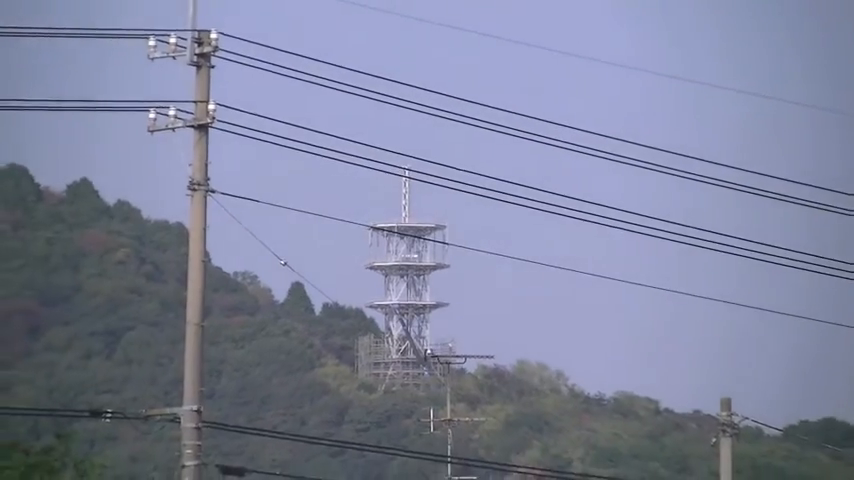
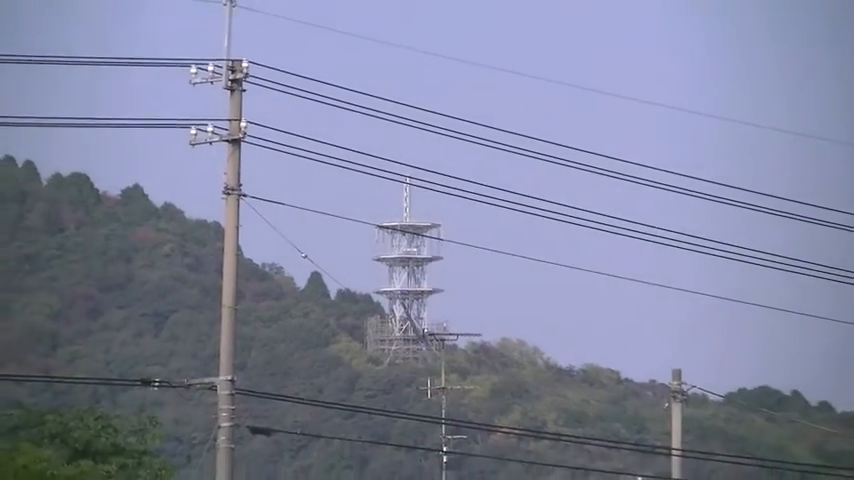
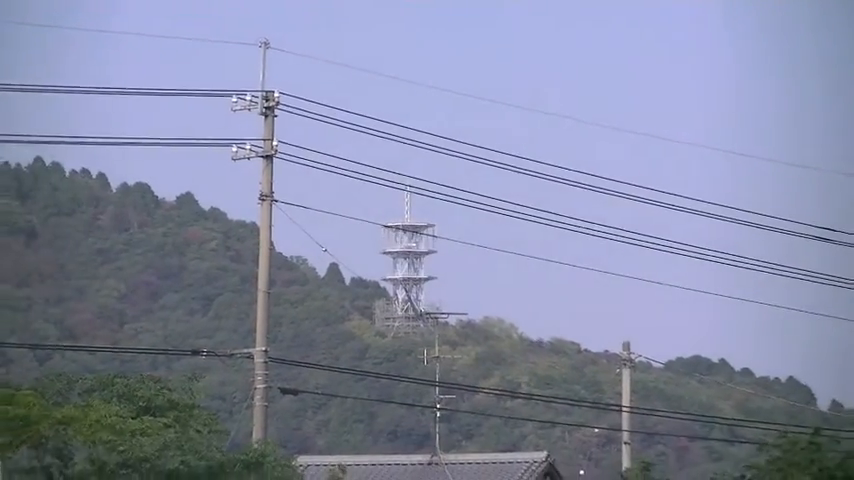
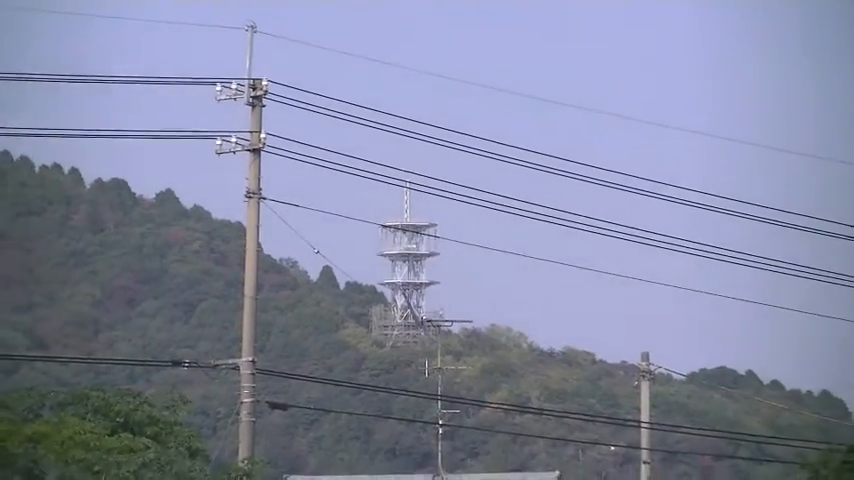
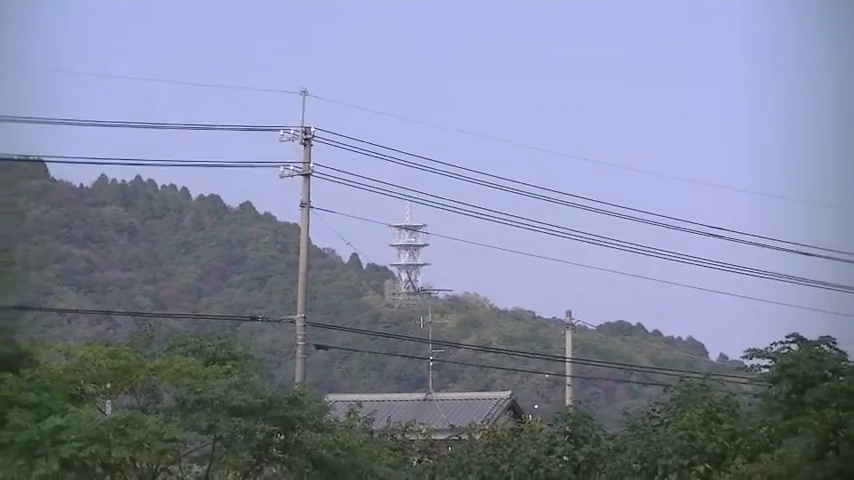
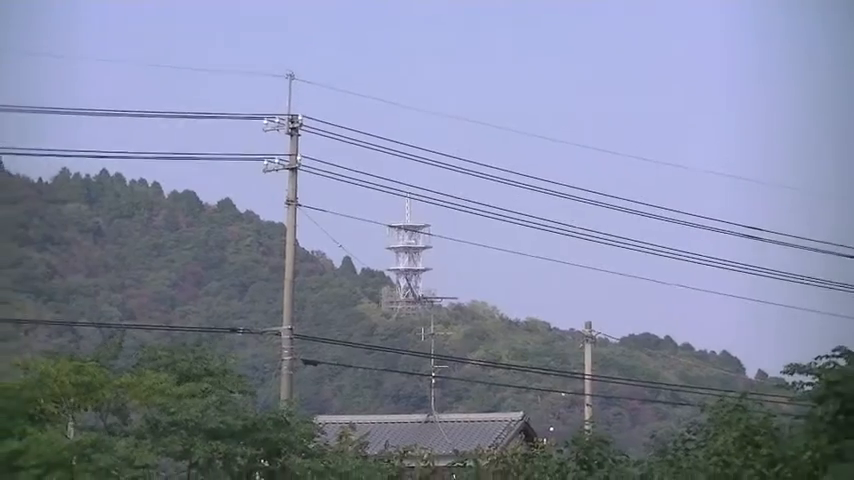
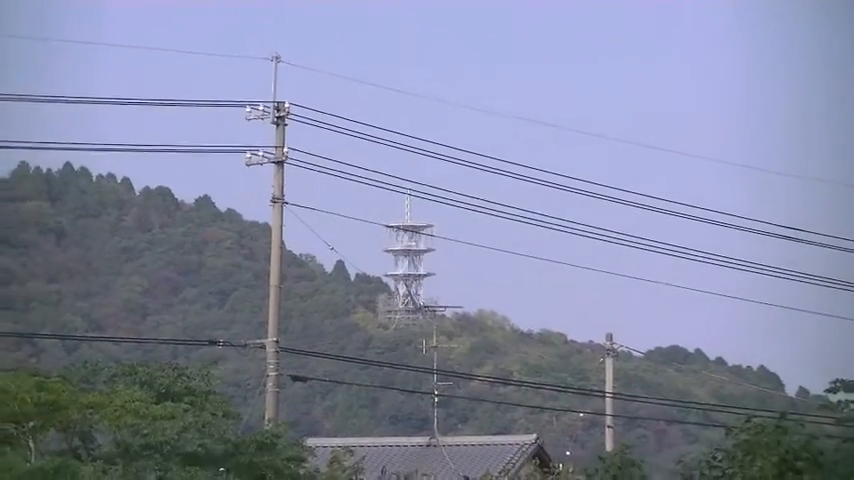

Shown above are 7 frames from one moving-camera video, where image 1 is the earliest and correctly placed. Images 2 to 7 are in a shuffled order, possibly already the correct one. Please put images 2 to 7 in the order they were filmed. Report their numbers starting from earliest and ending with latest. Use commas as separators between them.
2, 4, 3, 7, 6, 5
